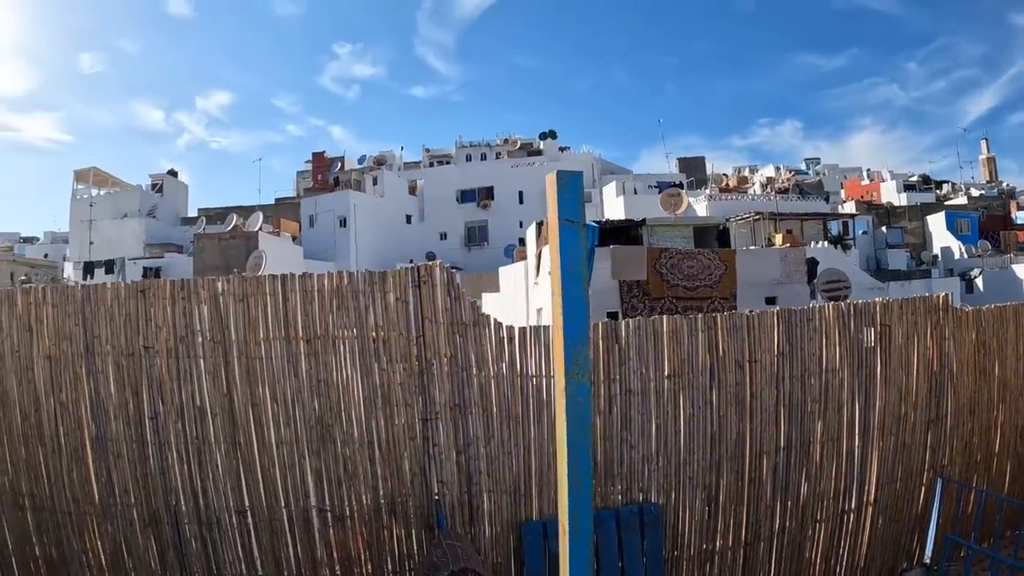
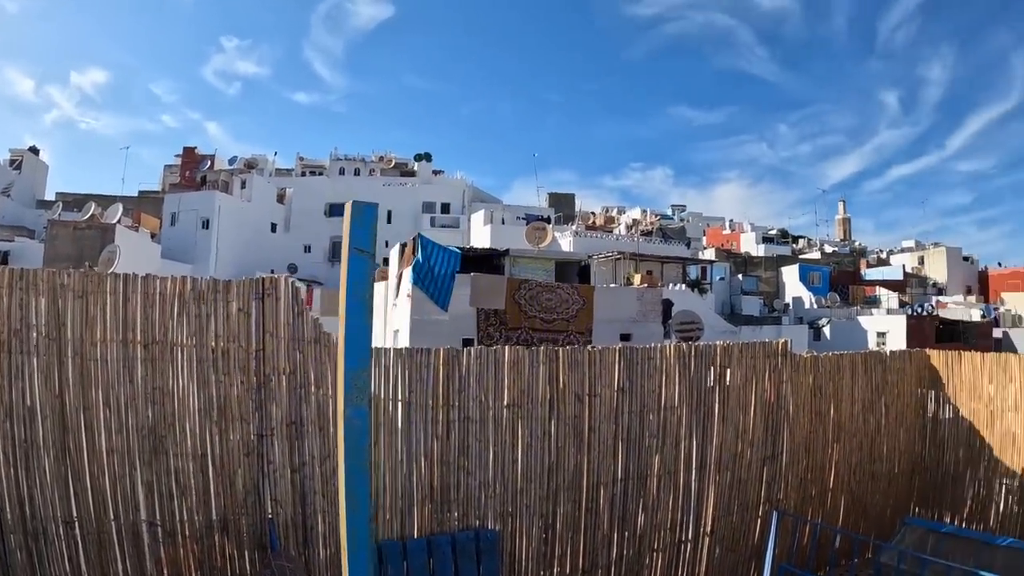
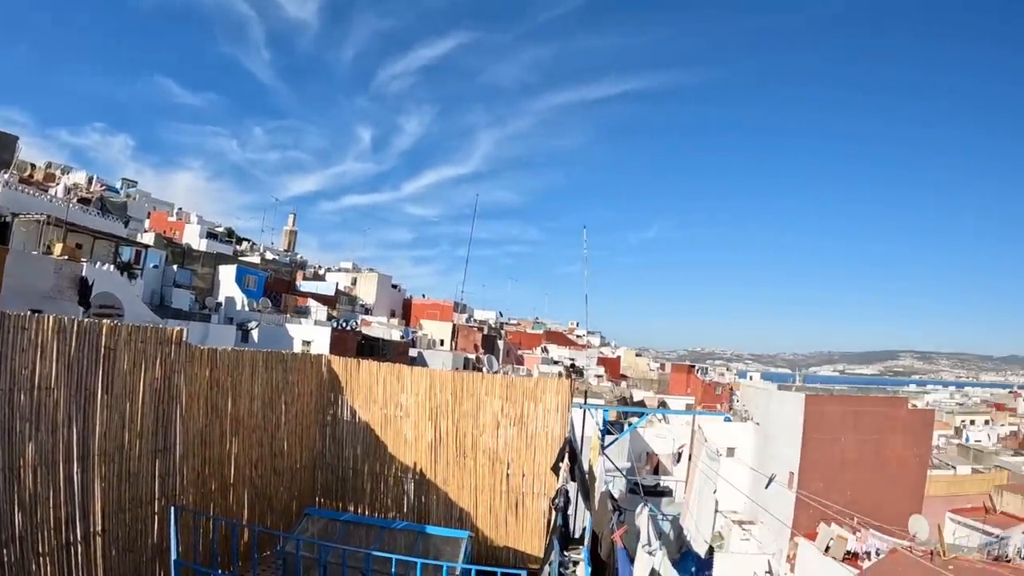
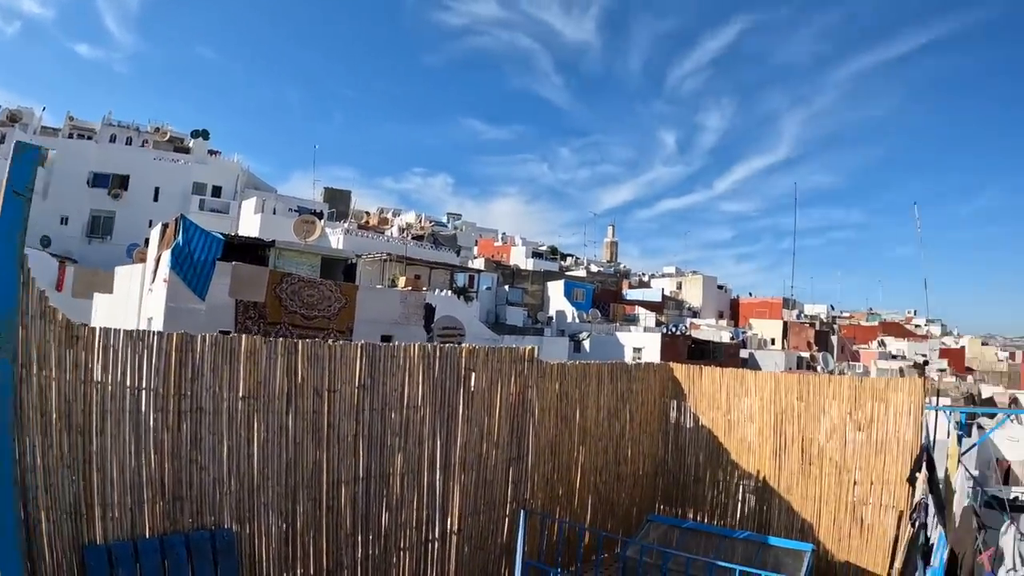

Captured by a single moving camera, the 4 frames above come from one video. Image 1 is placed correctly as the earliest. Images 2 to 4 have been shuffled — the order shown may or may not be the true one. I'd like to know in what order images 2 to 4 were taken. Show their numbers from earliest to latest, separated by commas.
2, 4, 3
